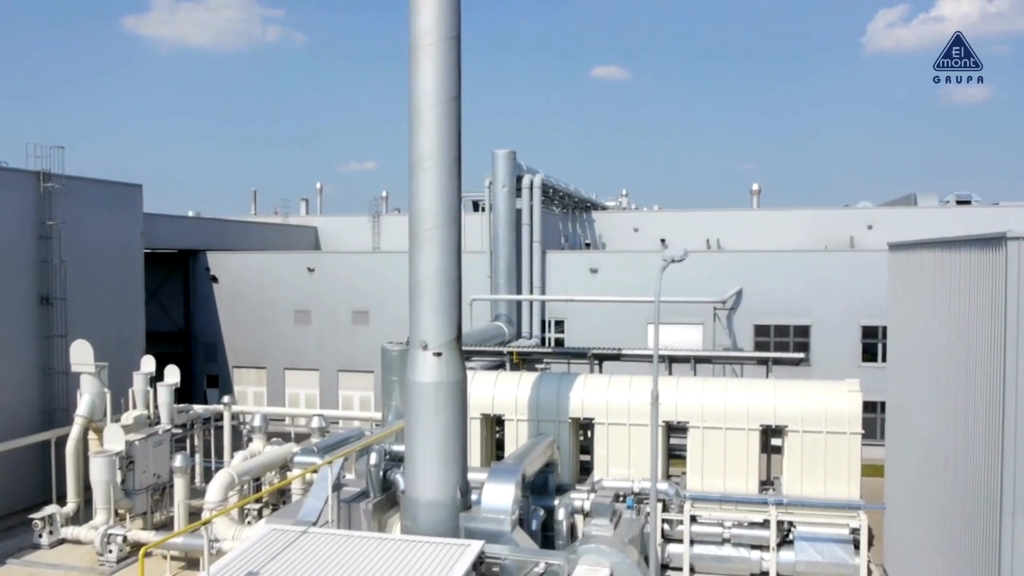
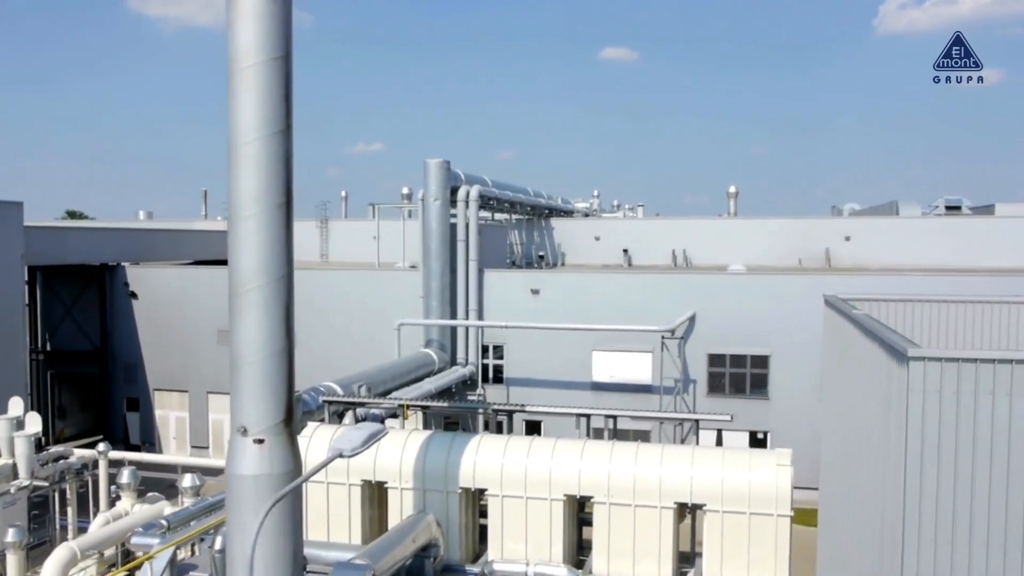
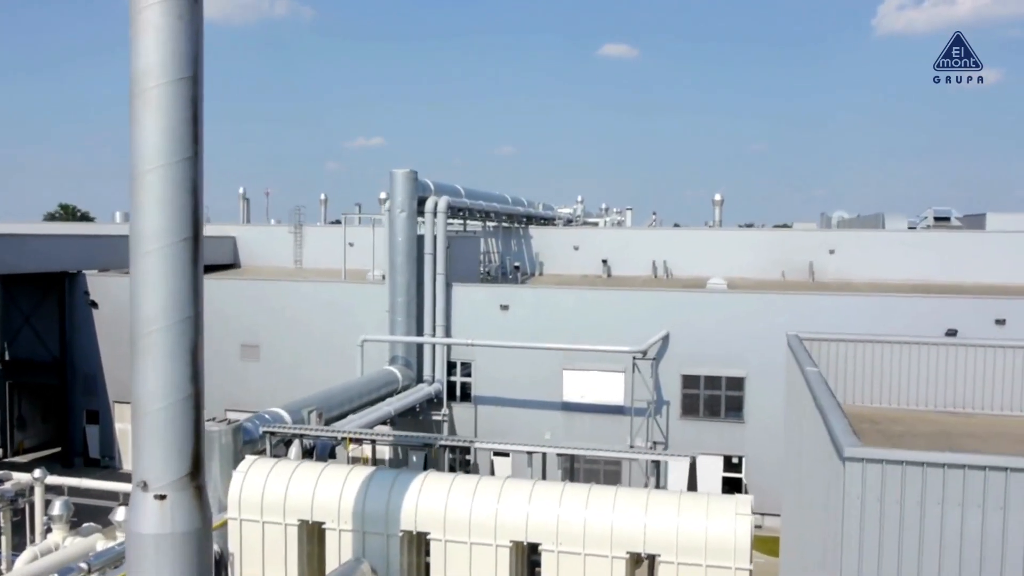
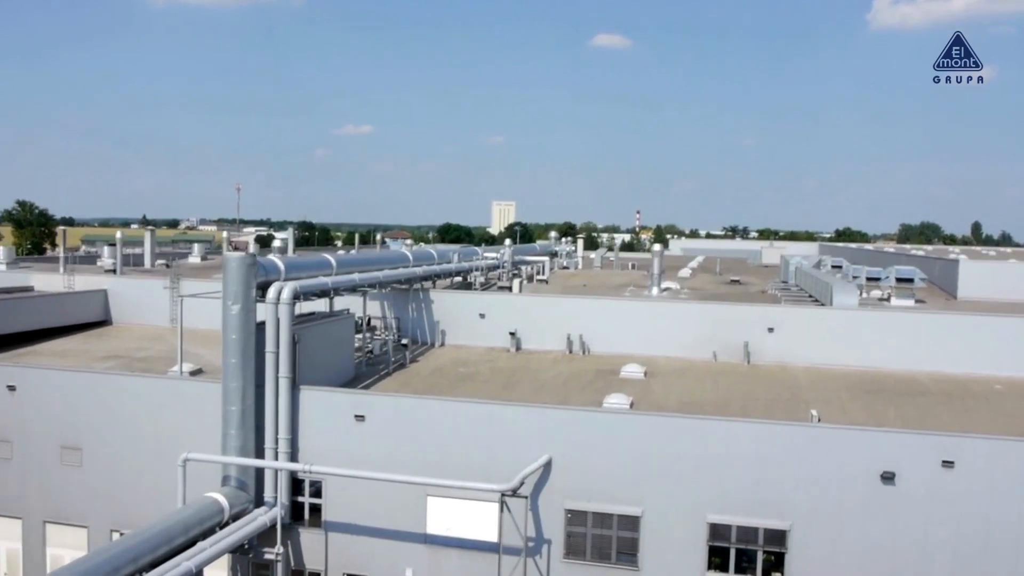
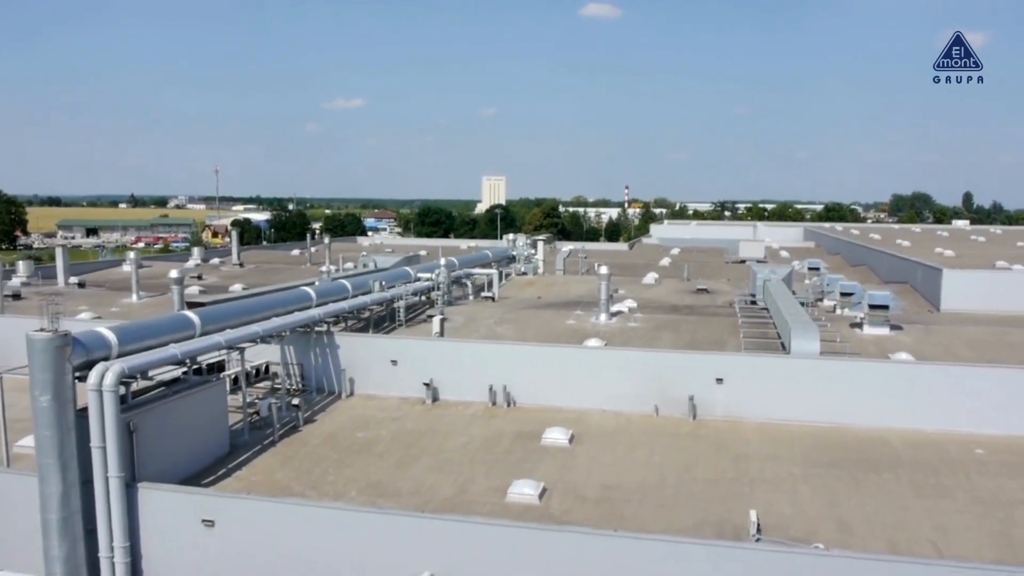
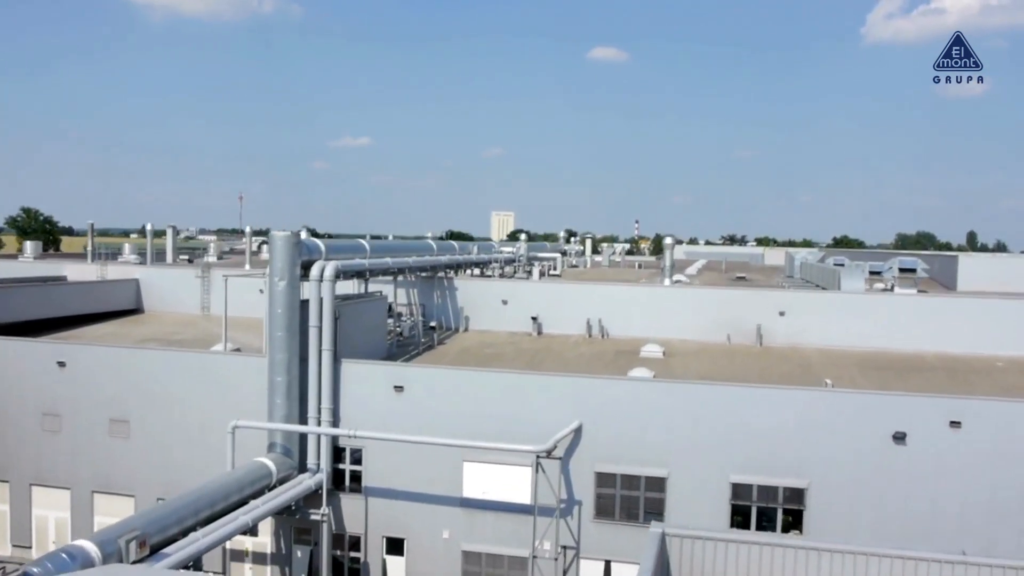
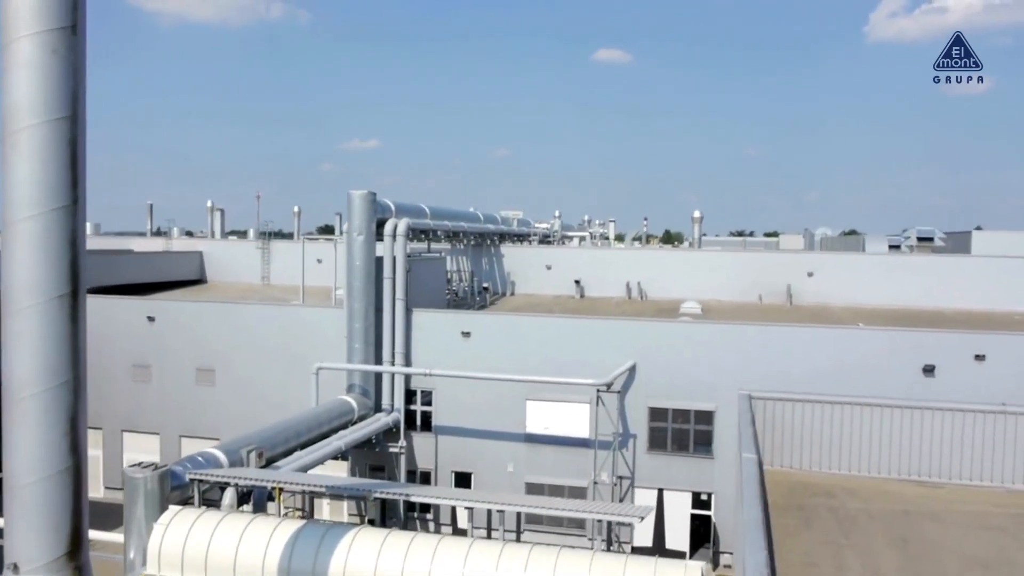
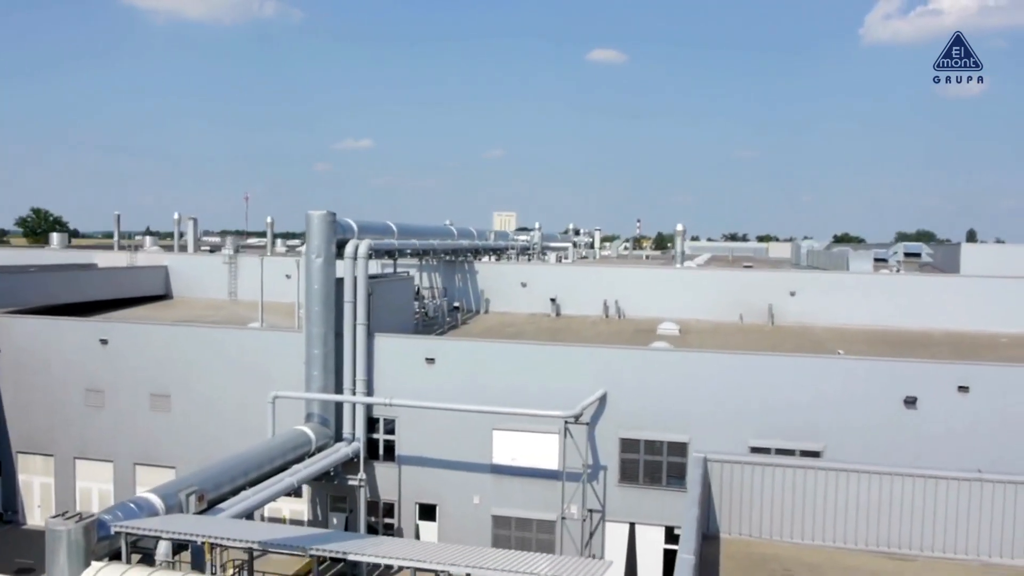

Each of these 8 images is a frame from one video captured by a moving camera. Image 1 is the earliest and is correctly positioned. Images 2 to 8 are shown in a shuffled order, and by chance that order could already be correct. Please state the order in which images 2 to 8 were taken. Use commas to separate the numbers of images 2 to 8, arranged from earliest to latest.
2, 3, 7, 8, 6, 4, 5
